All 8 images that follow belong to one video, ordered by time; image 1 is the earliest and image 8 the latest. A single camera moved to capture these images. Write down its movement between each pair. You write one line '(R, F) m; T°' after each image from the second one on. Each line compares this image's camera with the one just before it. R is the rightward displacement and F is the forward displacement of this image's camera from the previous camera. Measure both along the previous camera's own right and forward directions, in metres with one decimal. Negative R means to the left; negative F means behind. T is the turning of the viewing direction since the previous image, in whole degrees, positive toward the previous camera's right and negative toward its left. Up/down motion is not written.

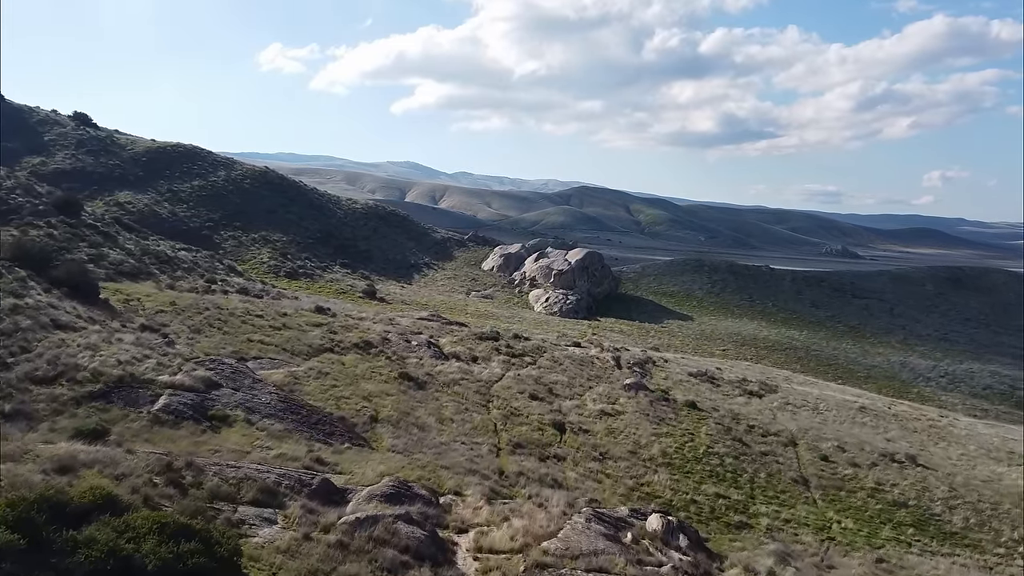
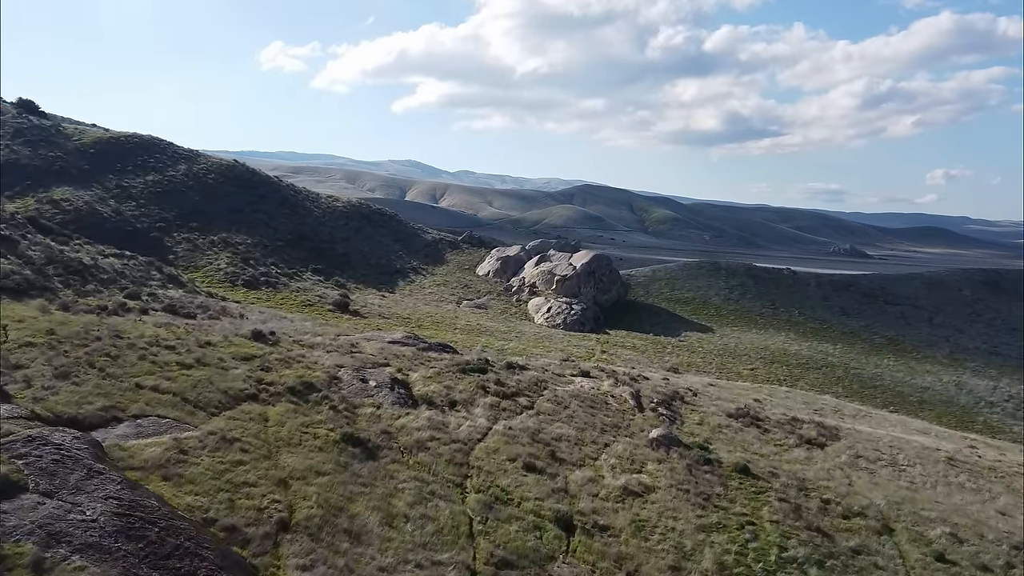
(+0.3, +6.8) m; 0°
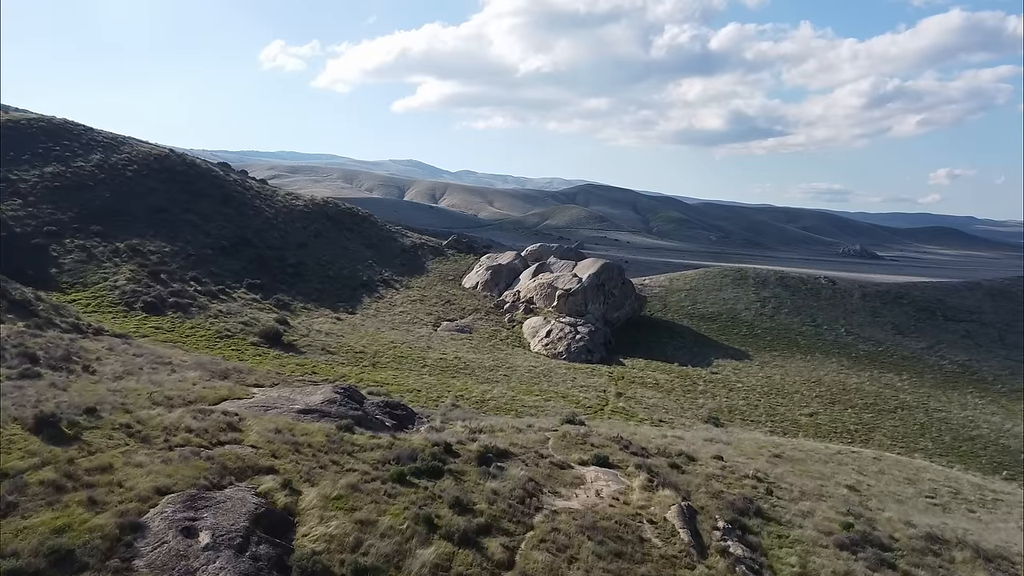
(+0.5, +10.0) m; 0°
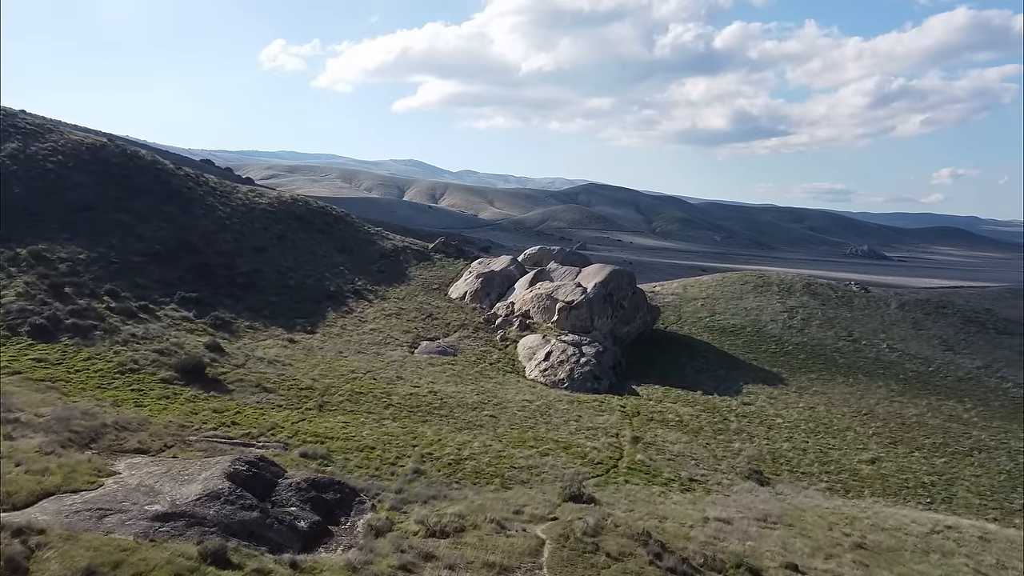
(+0.4, +6.7) m; 0°
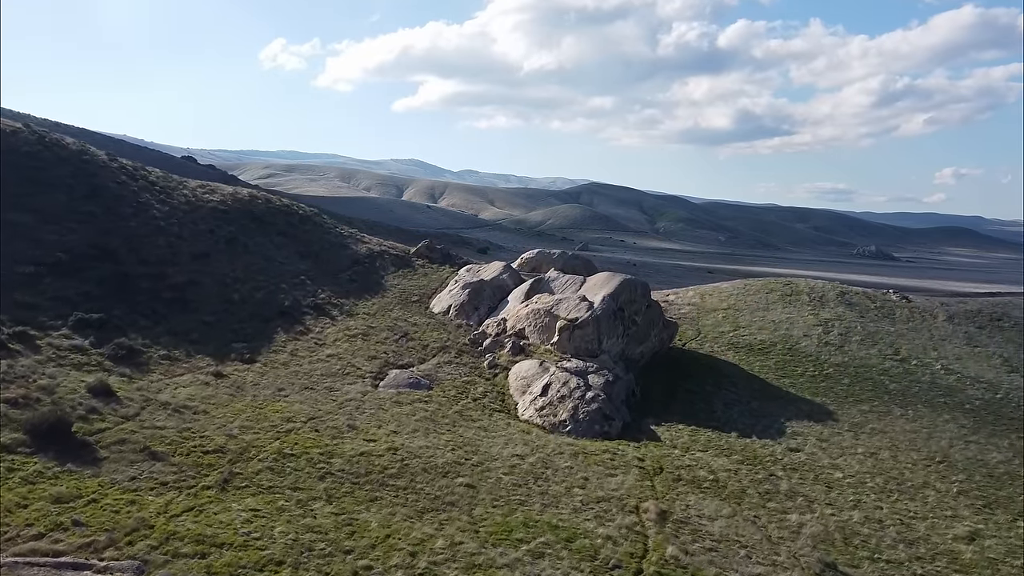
(+0.4, +6.6) m; 0°
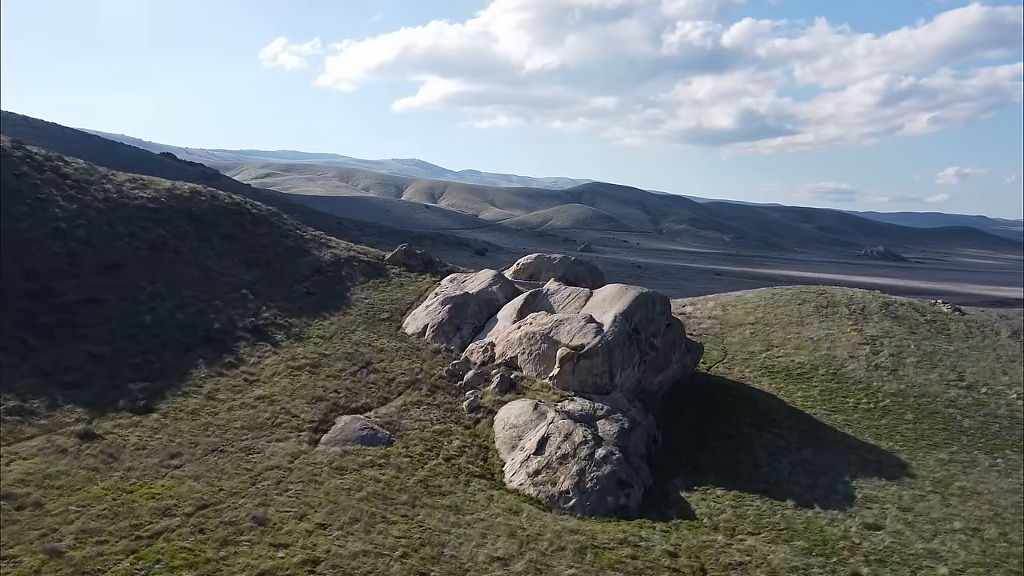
(+0.4, +6.7) m; 0°
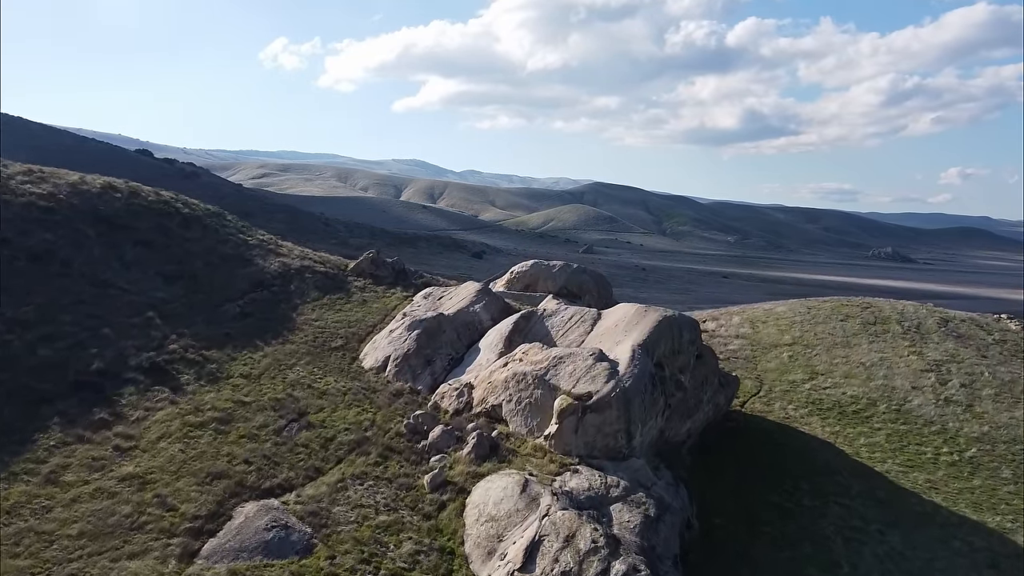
(+0.4, +6.7) m; 0°
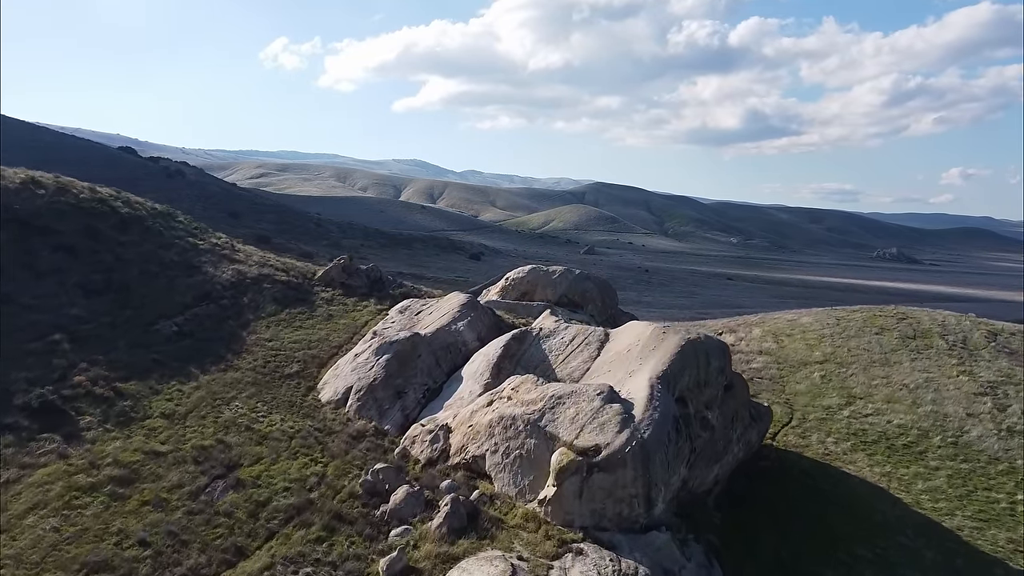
(+0.2, +4.2) m; 0°
